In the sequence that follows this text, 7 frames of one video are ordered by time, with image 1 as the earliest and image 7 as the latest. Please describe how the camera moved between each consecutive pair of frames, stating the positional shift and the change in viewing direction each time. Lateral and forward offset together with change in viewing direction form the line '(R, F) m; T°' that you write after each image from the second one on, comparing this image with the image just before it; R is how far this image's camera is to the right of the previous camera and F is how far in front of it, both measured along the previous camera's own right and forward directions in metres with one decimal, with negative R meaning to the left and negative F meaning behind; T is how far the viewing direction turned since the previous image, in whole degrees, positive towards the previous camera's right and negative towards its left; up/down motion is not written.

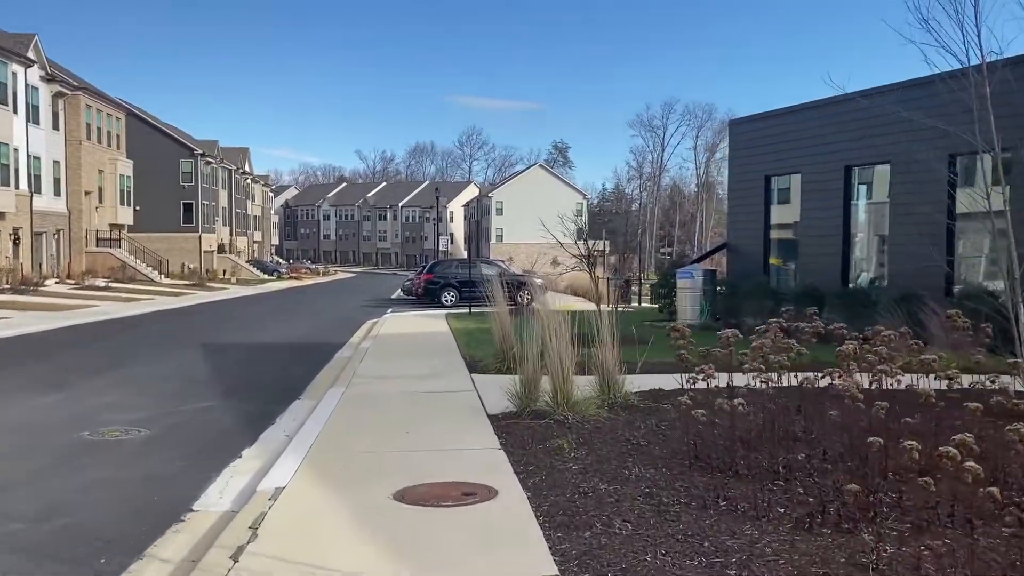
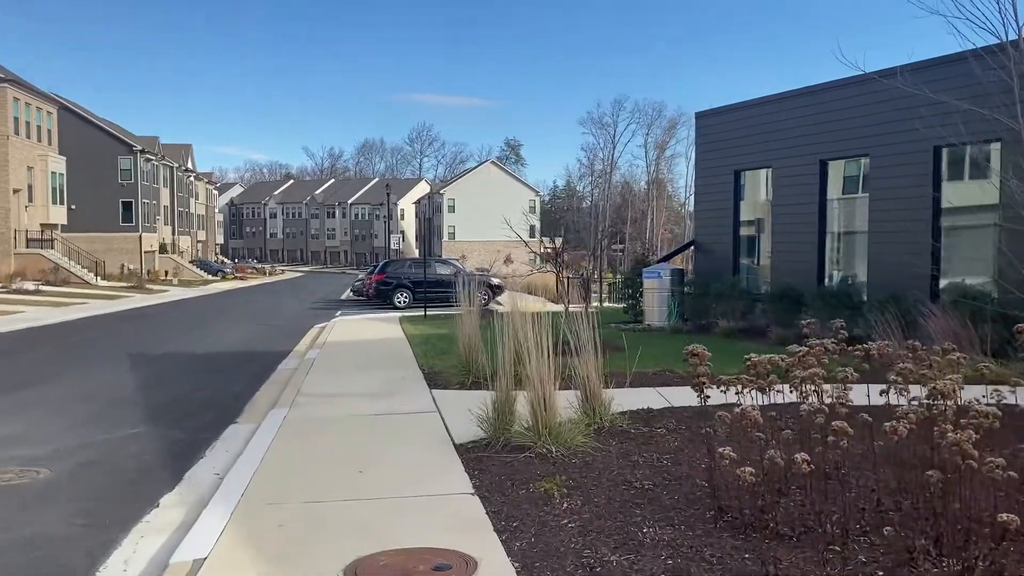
(-0.1, +1.0) m; +3°
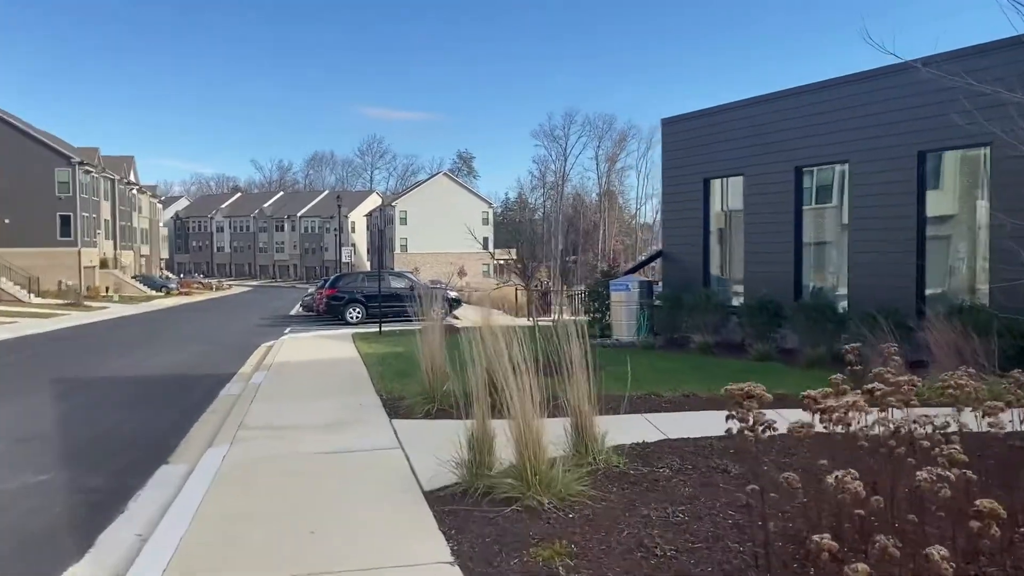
(-0.2, +0.9) m; +3°
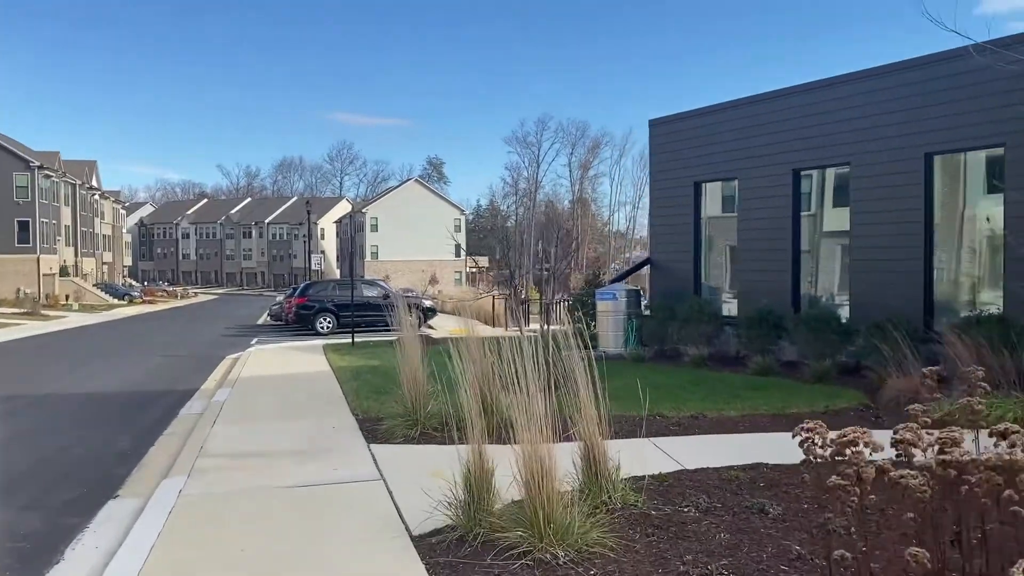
(-0.2, +0.7) m; +2°
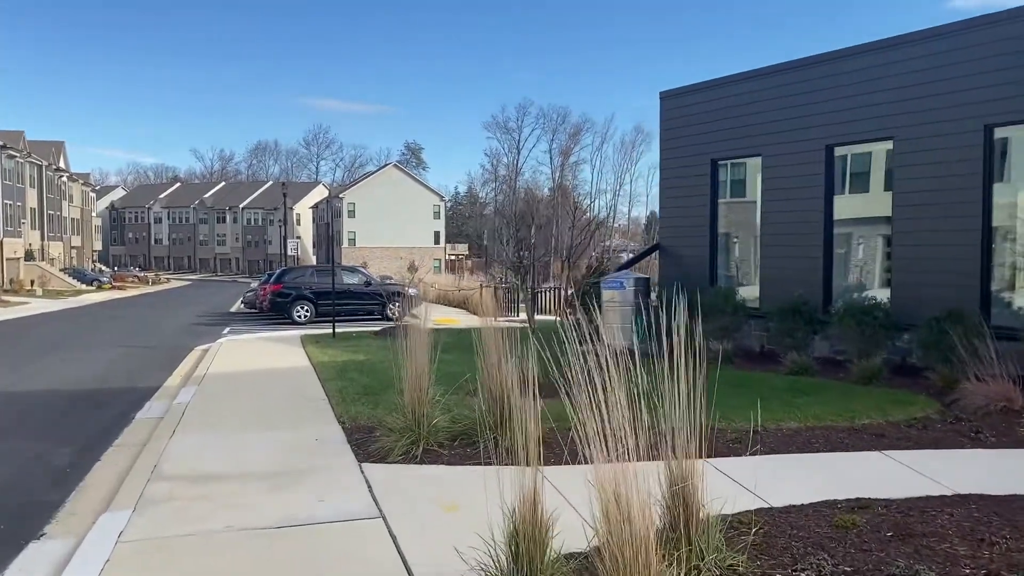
(-0.3, +1.3) m; +2°
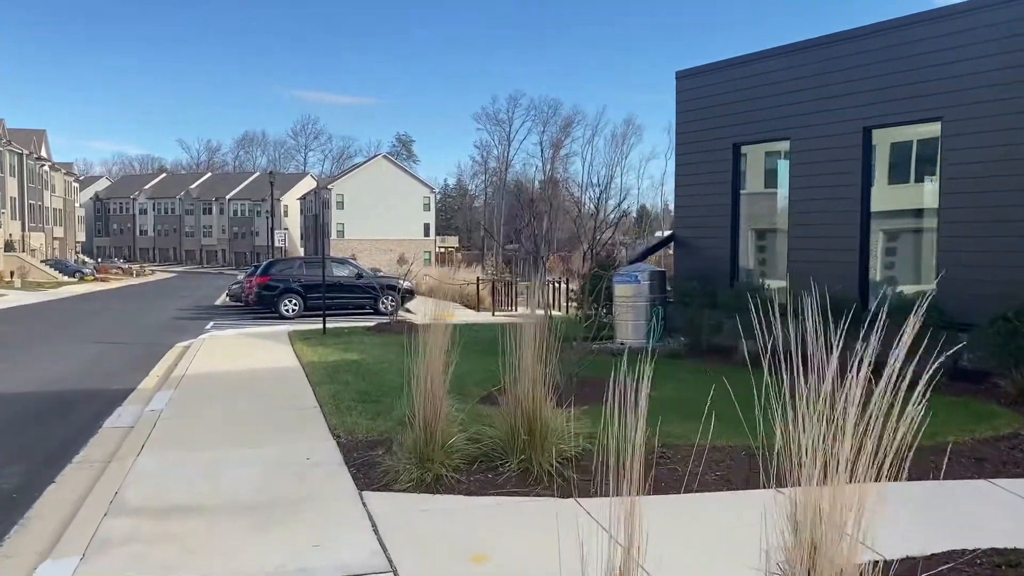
(-0.3, +1.0) m; +1°
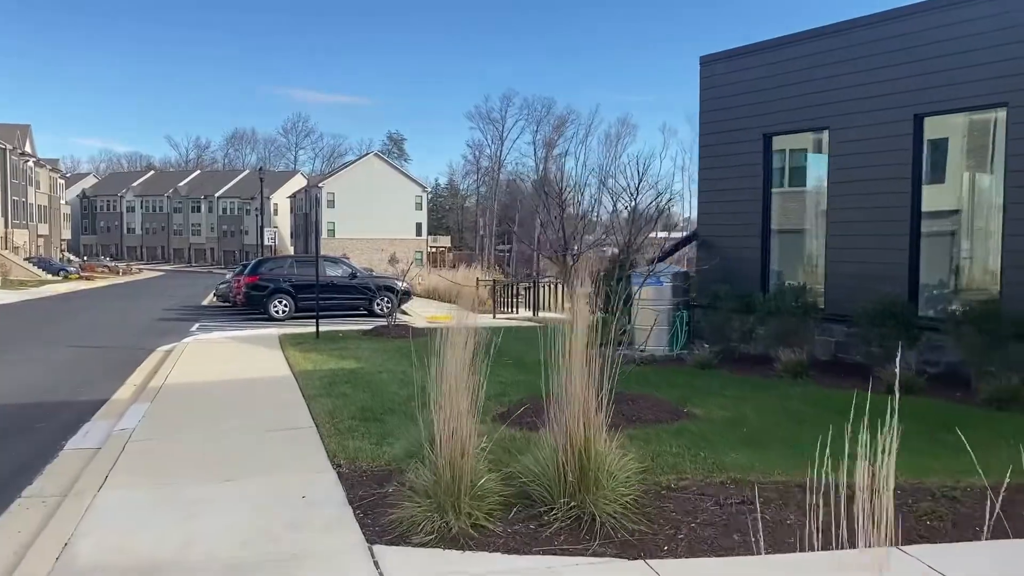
(-0.3, +1.0) m; +1°
